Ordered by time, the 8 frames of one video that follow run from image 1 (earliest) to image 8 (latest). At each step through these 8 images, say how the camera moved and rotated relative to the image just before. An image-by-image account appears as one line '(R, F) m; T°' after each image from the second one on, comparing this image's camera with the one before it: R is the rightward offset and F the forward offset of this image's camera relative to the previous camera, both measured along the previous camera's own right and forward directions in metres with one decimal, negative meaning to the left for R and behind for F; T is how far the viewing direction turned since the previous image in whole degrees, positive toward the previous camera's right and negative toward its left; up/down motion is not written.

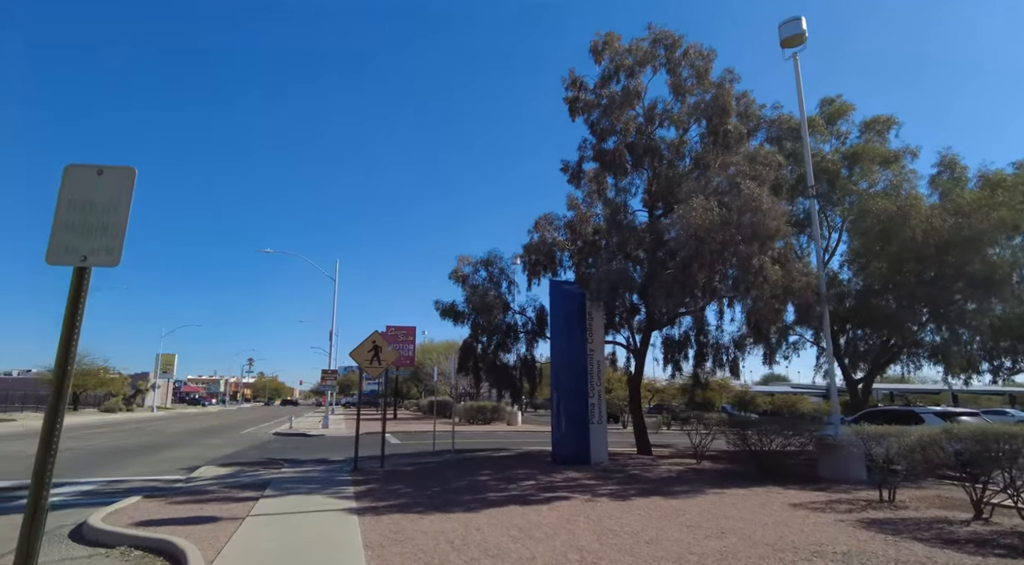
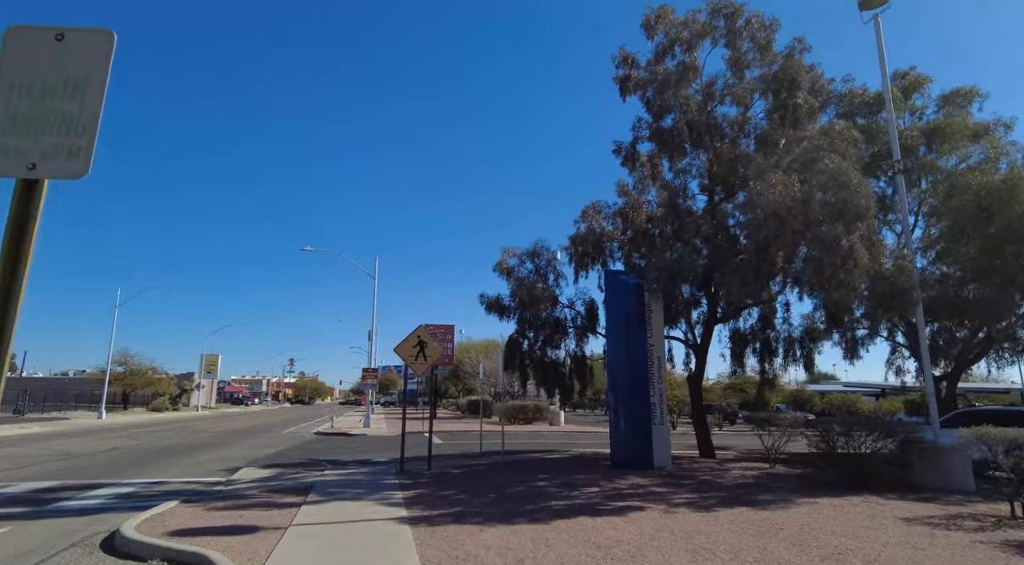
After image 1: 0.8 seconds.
(-0.4, +0.9) m; -3°
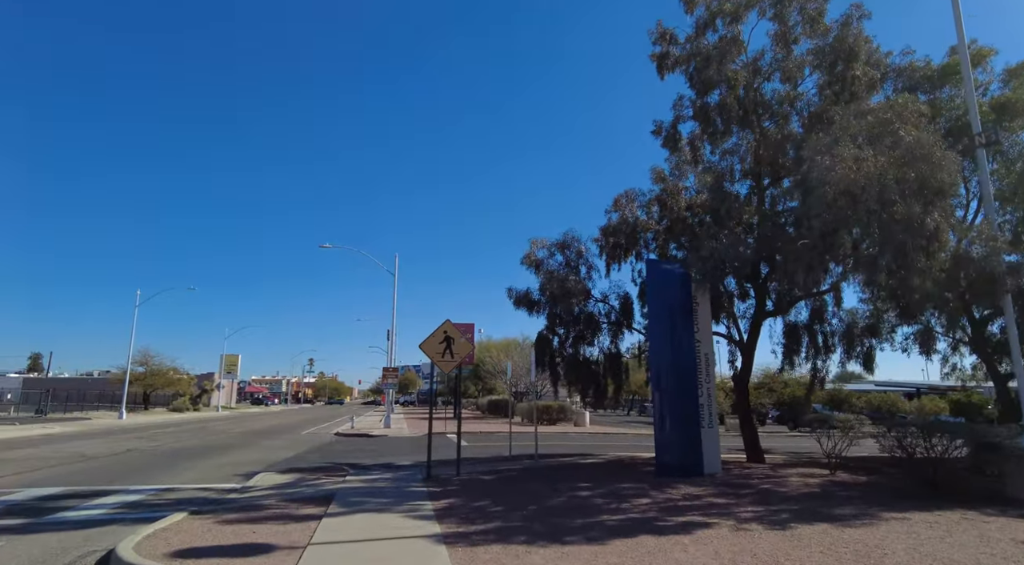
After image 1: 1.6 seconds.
(-0.4, +1.0) m; -2°
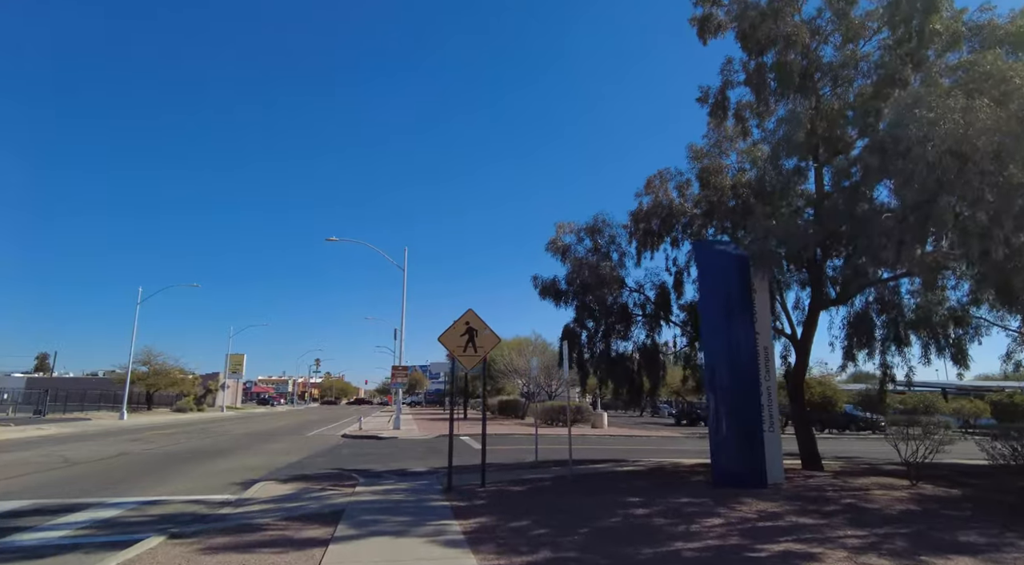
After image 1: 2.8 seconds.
(-0.5, +1.5) m; -1°
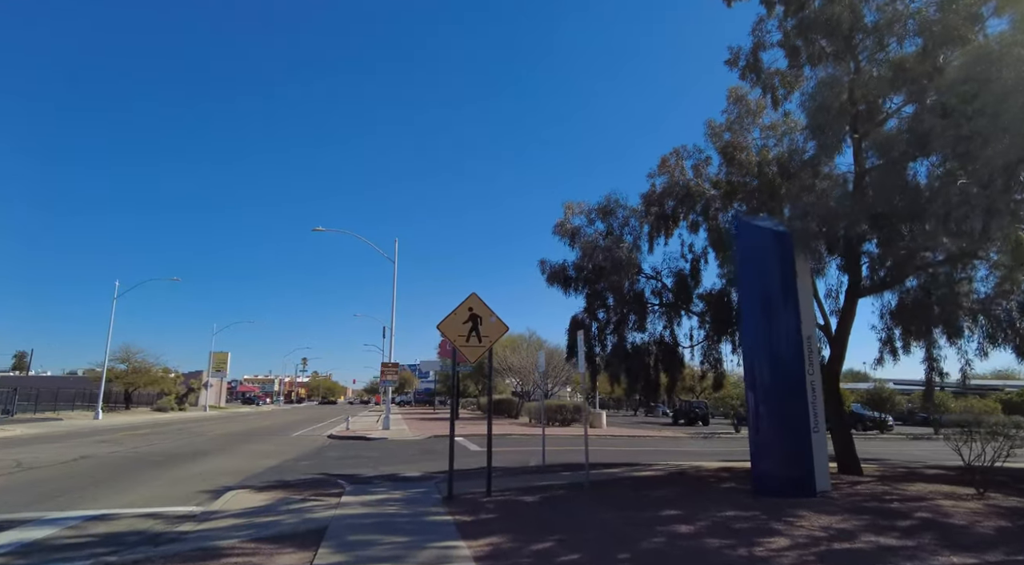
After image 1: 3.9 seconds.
(-0.3, +1.4) m; +1°
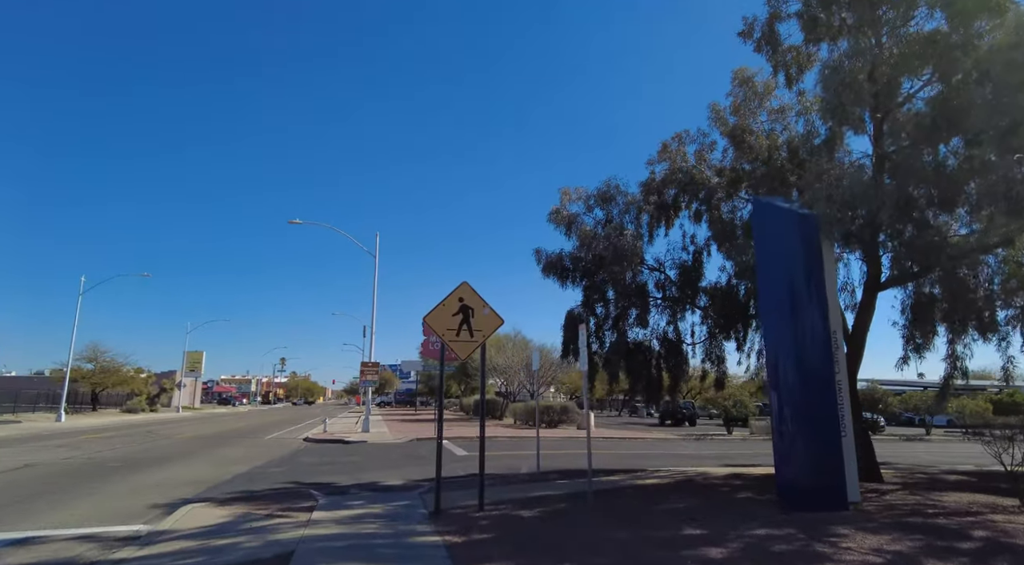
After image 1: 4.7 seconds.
(-0.2, +1.0) m; +2°
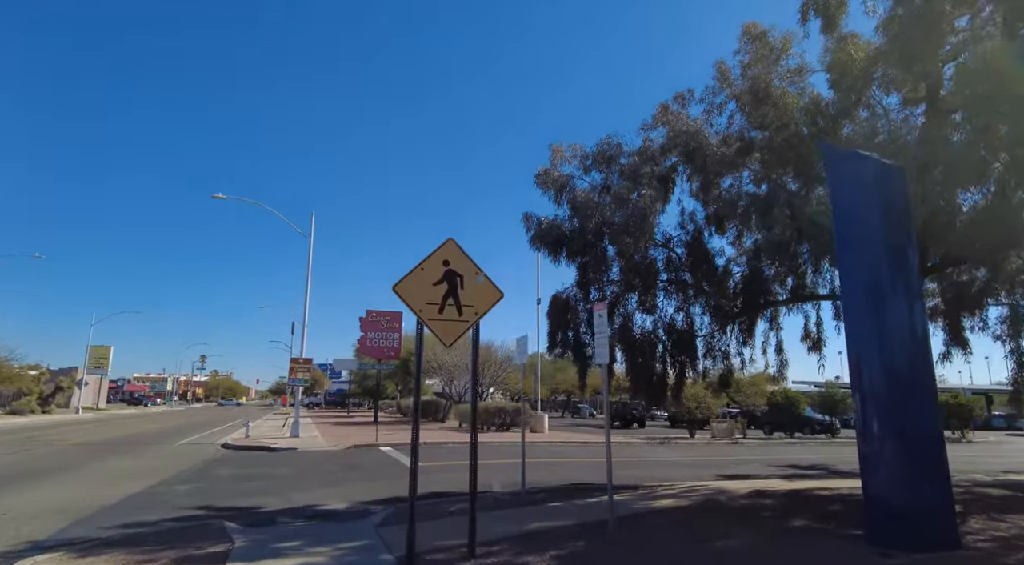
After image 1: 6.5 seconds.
(-0.7, +2.4) m; +6°
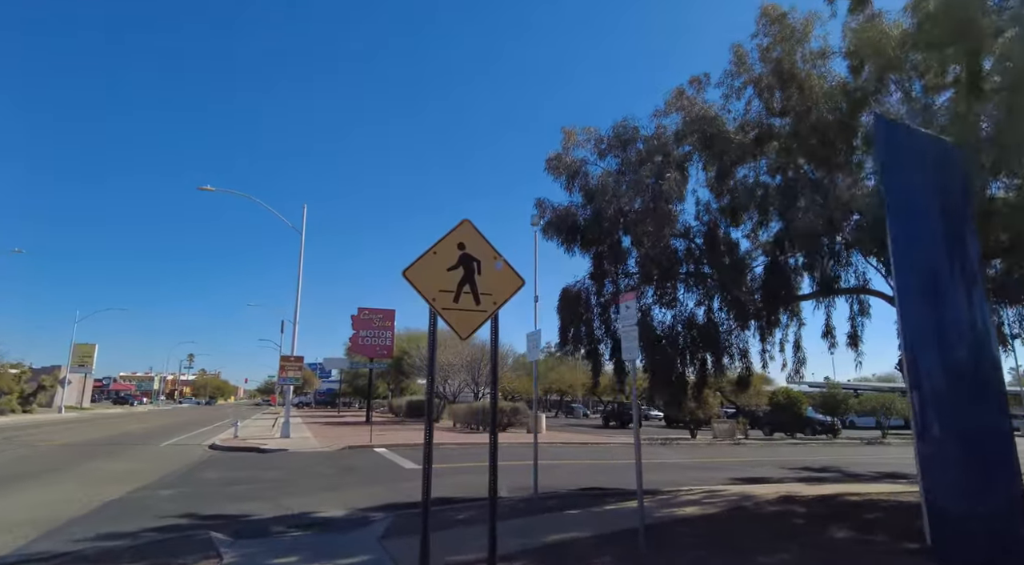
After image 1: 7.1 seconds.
(-0.3, +0.7) m; +1°
